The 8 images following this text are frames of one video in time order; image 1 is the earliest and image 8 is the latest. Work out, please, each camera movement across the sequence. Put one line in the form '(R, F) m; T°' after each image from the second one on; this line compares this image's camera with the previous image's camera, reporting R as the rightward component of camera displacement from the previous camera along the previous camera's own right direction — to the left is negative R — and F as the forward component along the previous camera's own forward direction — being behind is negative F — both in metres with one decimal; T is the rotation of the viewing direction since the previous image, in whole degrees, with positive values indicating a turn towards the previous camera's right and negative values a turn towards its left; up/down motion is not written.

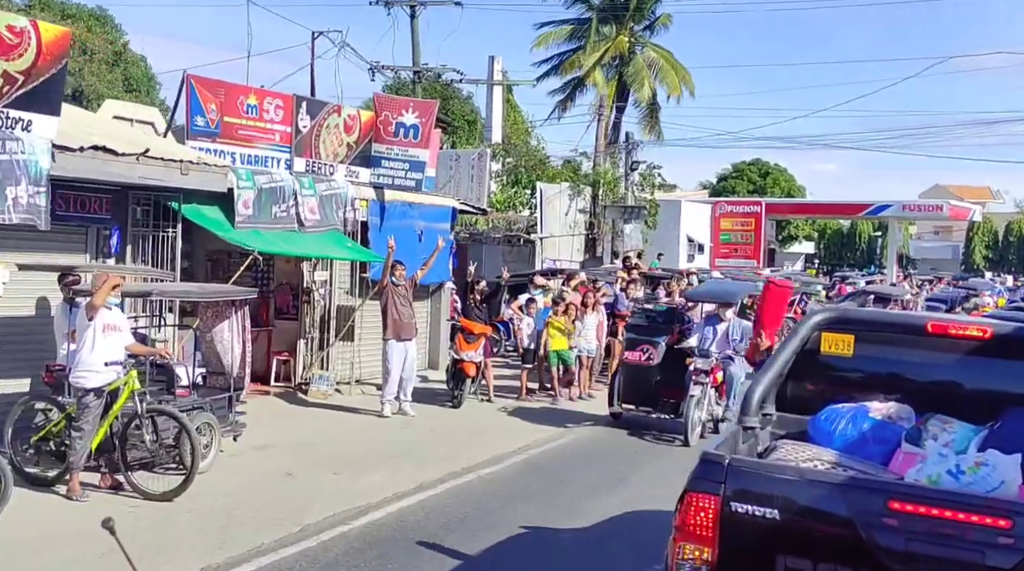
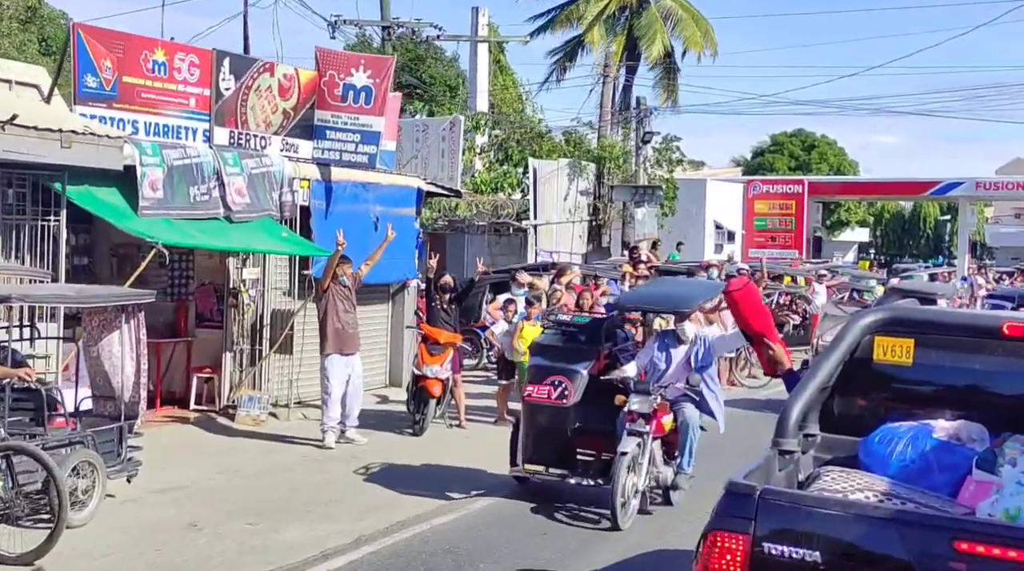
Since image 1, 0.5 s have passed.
(+0.2, +3.0) m; 0°
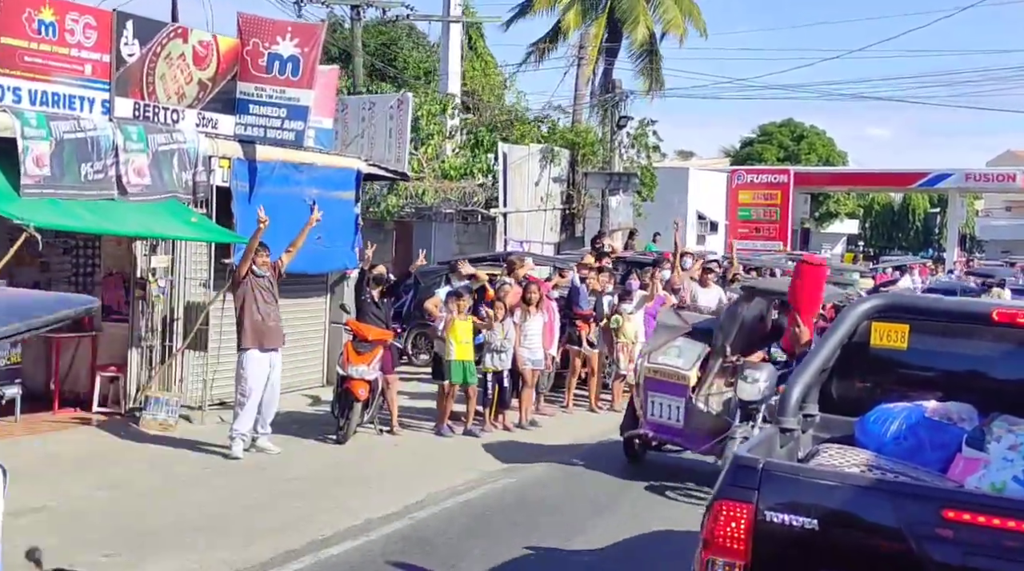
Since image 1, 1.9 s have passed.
(+0.5, +1.2) m; 0°
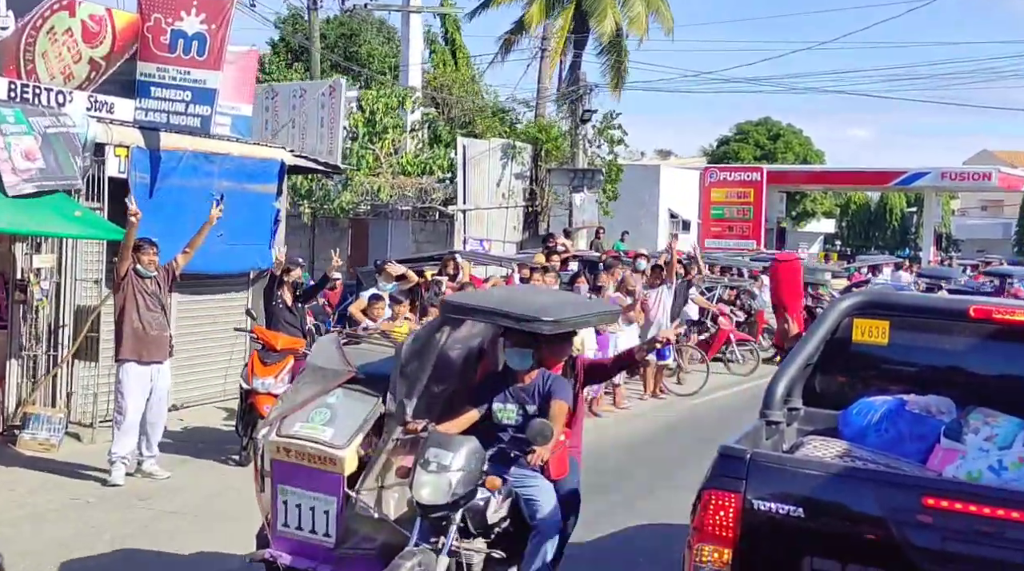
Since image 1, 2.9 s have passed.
(+0.4, +1.2) m; +1°
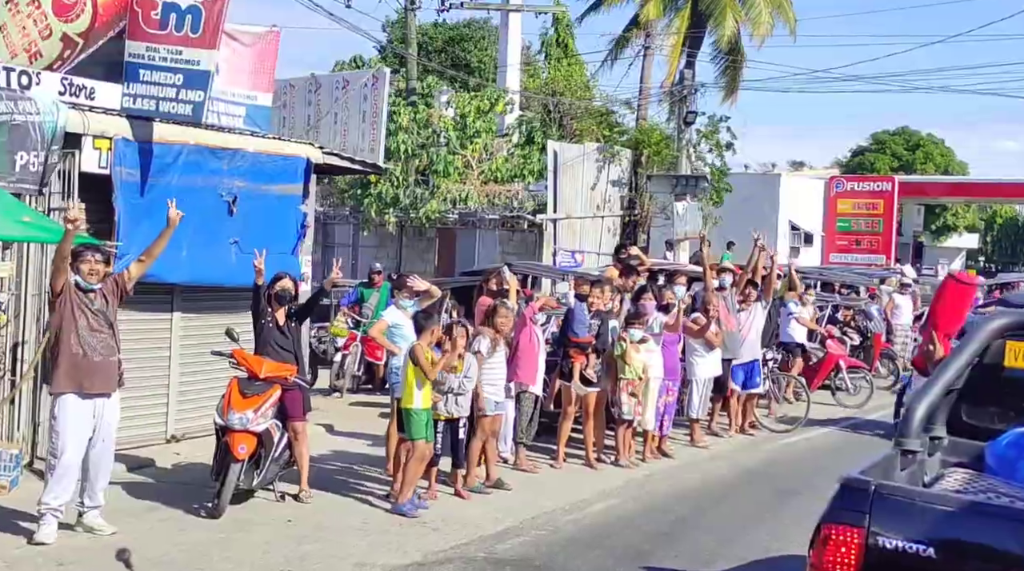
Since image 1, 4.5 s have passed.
(+0.7, +1.8) m; -6°
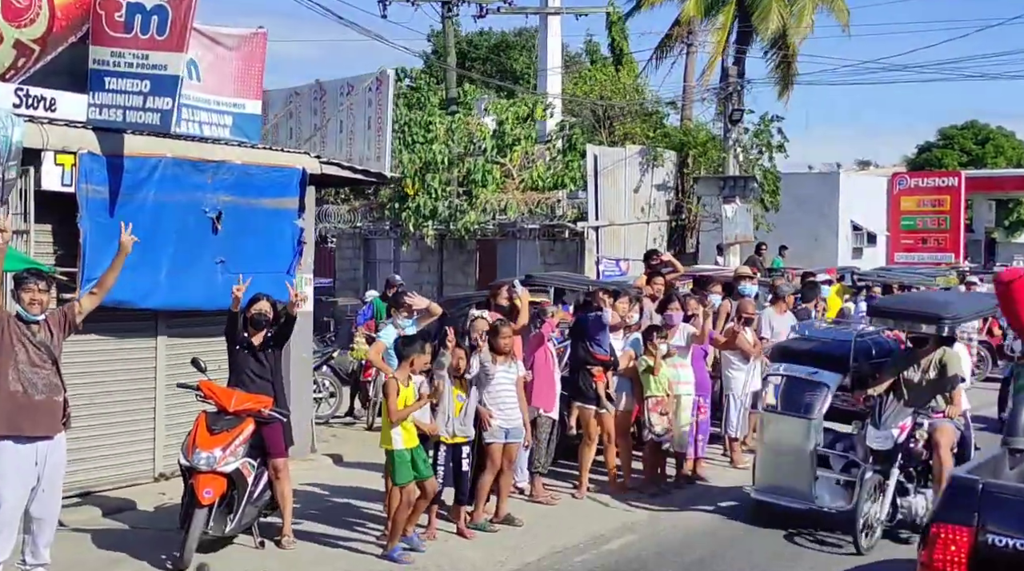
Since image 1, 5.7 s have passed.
(+0.4, +1.0) m; -3°
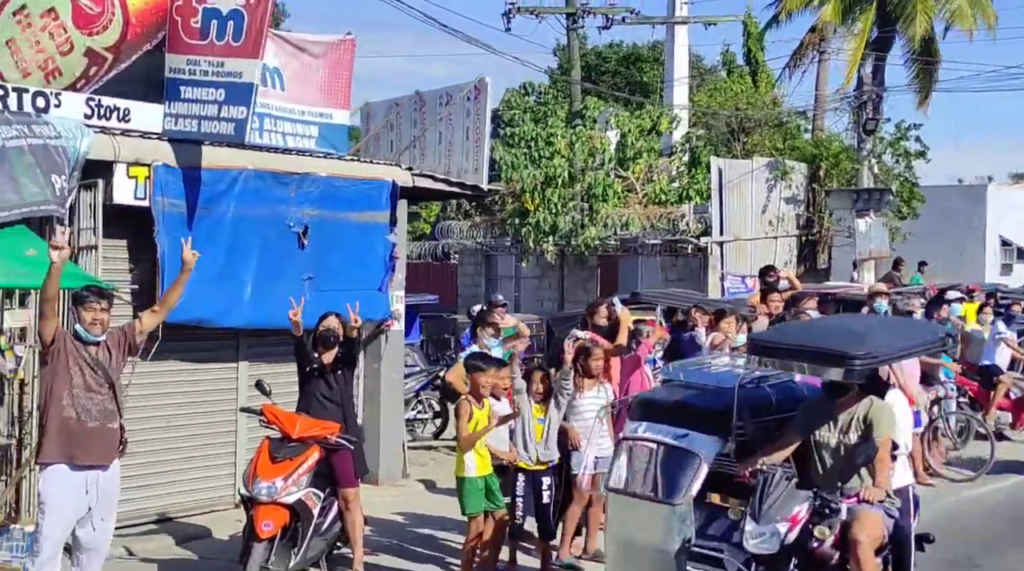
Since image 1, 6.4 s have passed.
(+0.3, +0.7) m; -6°
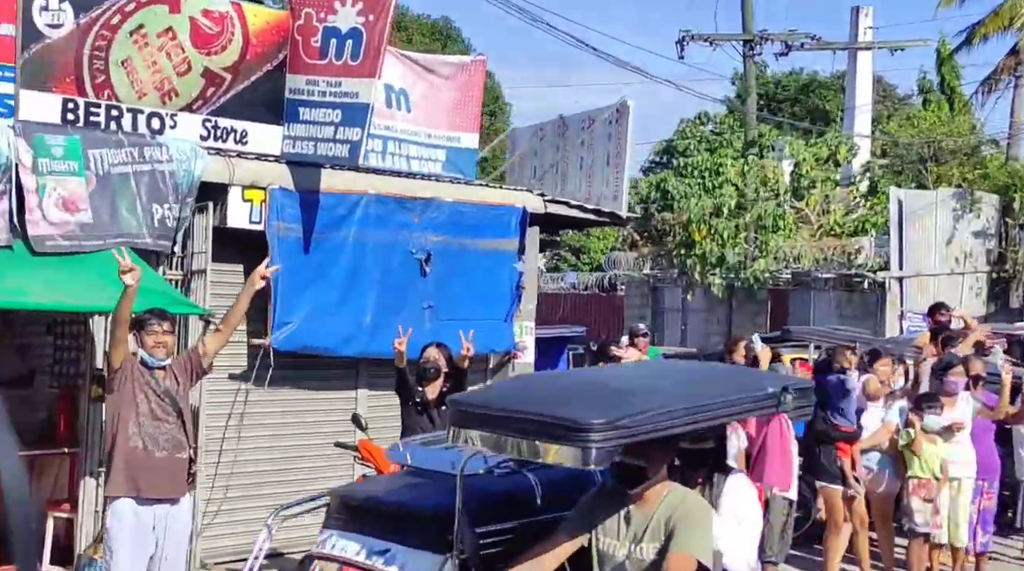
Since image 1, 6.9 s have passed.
(+0.4, +0.6) m; -9°
